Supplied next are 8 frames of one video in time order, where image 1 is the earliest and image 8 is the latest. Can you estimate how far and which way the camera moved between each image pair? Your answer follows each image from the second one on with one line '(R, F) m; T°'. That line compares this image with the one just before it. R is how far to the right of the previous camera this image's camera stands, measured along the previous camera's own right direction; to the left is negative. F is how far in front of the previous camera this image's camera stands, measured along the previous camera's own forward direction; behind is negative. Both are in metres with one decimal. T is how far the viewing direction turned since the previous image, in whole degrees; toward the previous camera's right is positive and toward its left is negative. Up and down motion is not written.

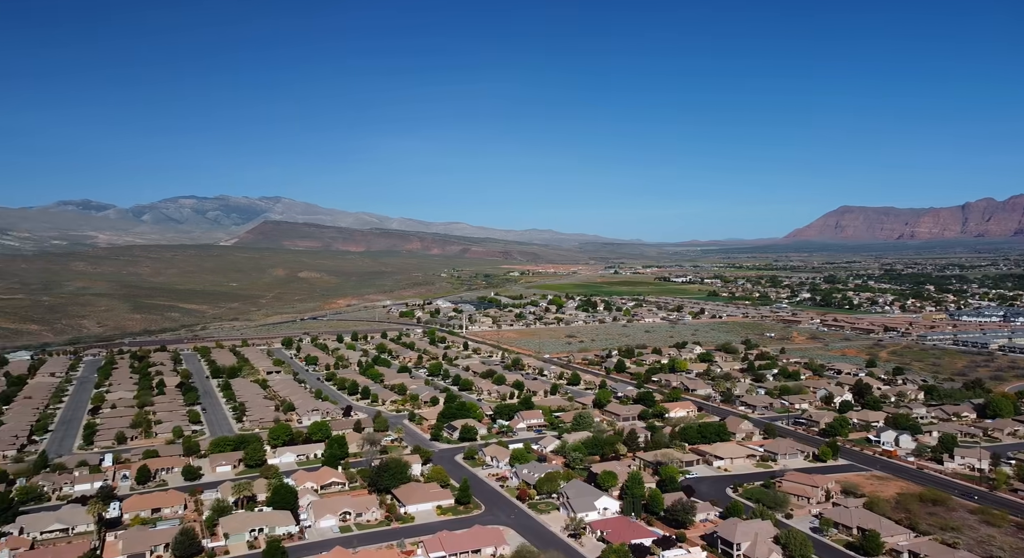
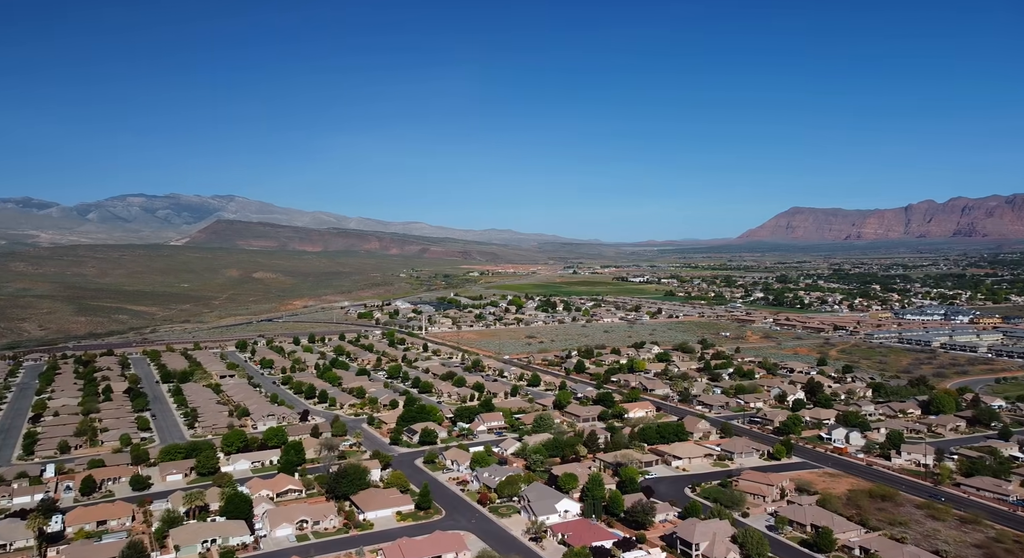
(-0.2, +0.3) m; +3°
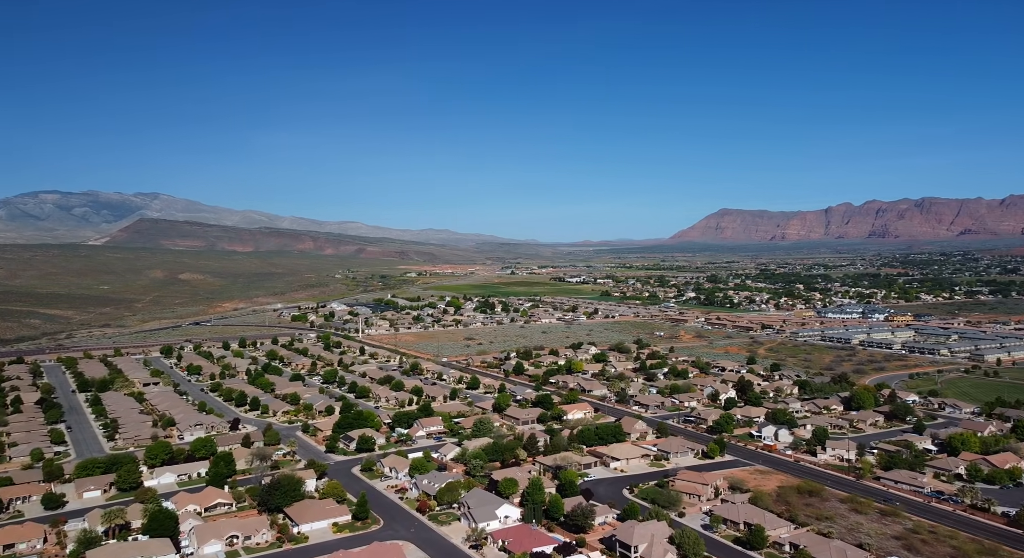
(-0.3, +0.4) m; +5°
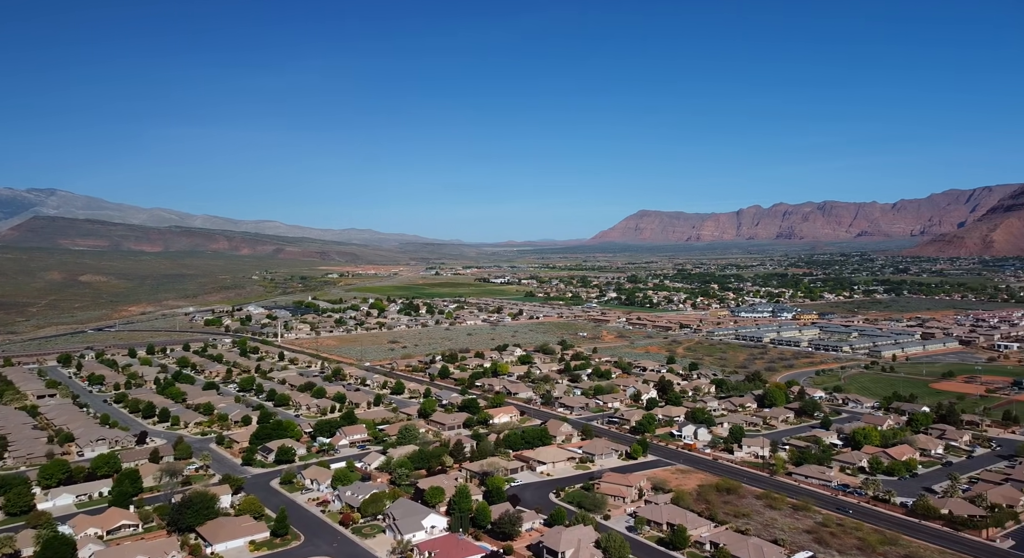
(-0.3, +0.5) m; +6°
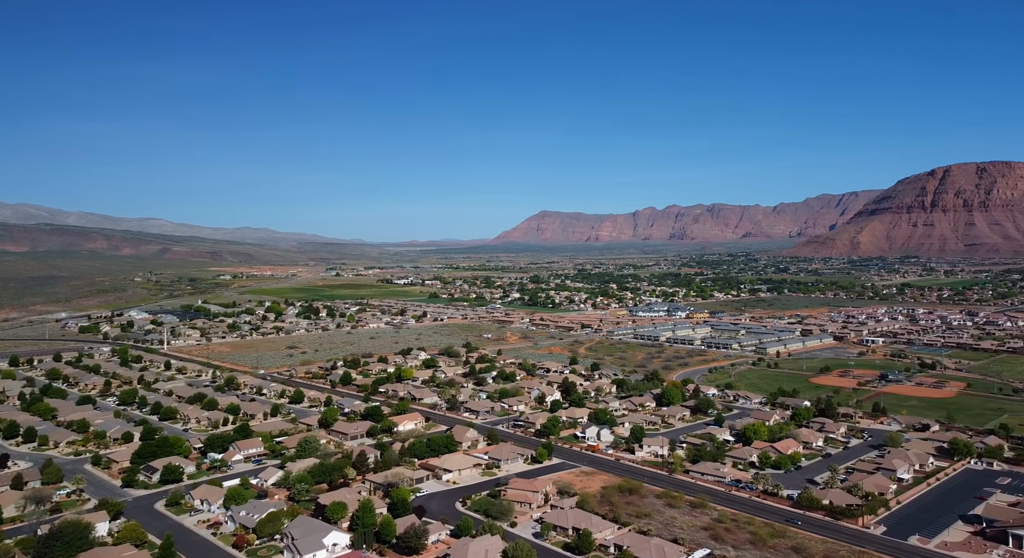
(-0.3, +0.7) m; +7°
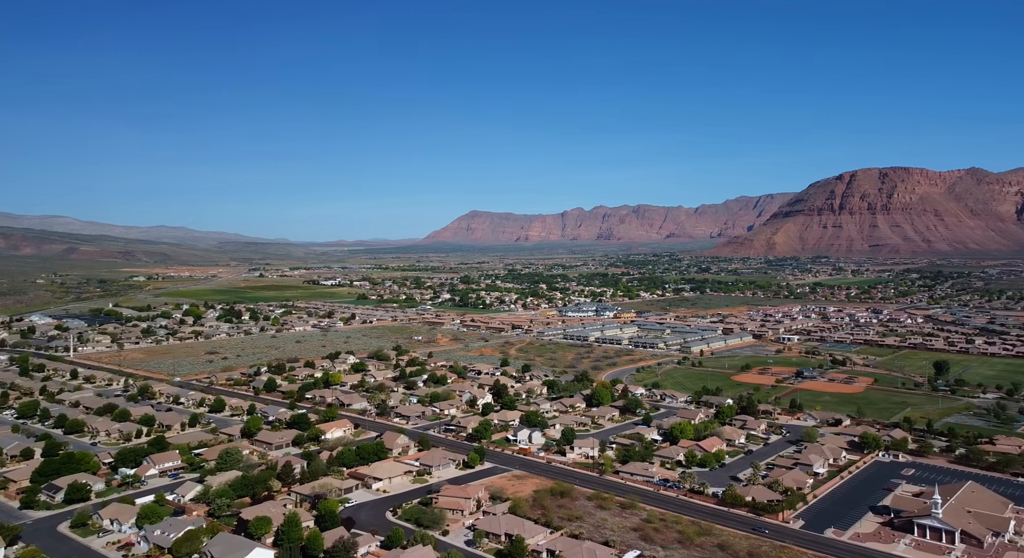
(-0.2, +0.5) m; +5°
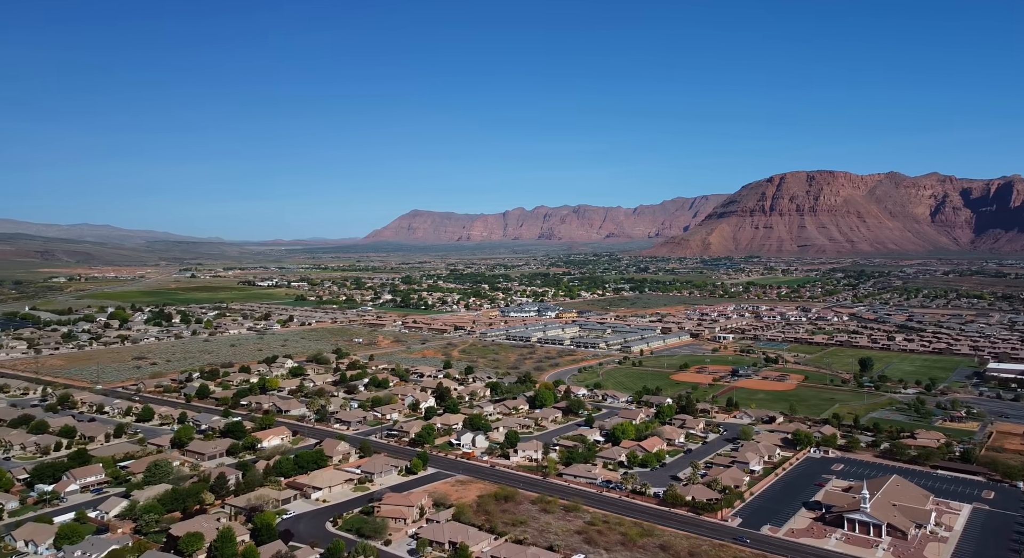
(-0.1, +0.5) m; +4°
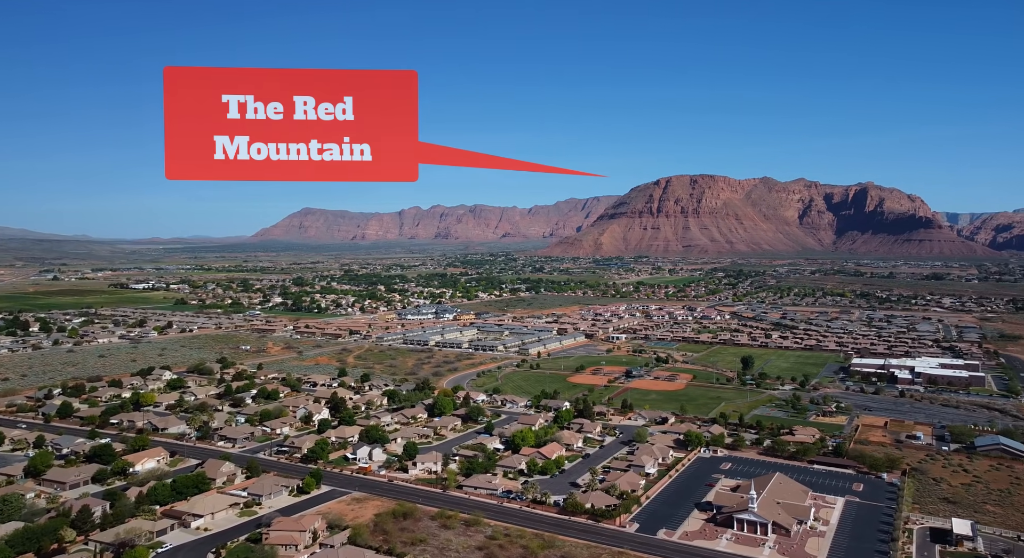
(-0.2, +1.1) m; +8°
